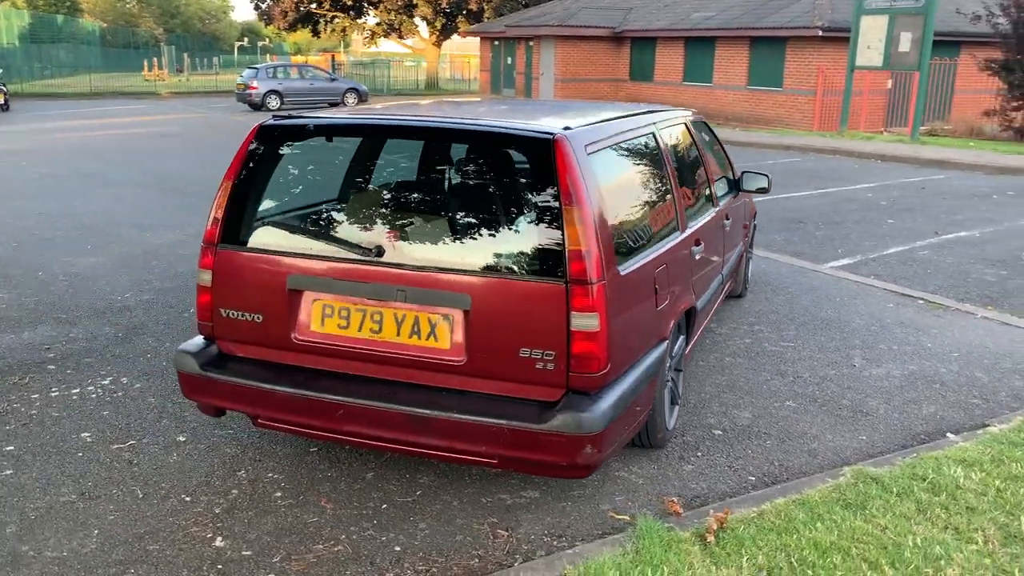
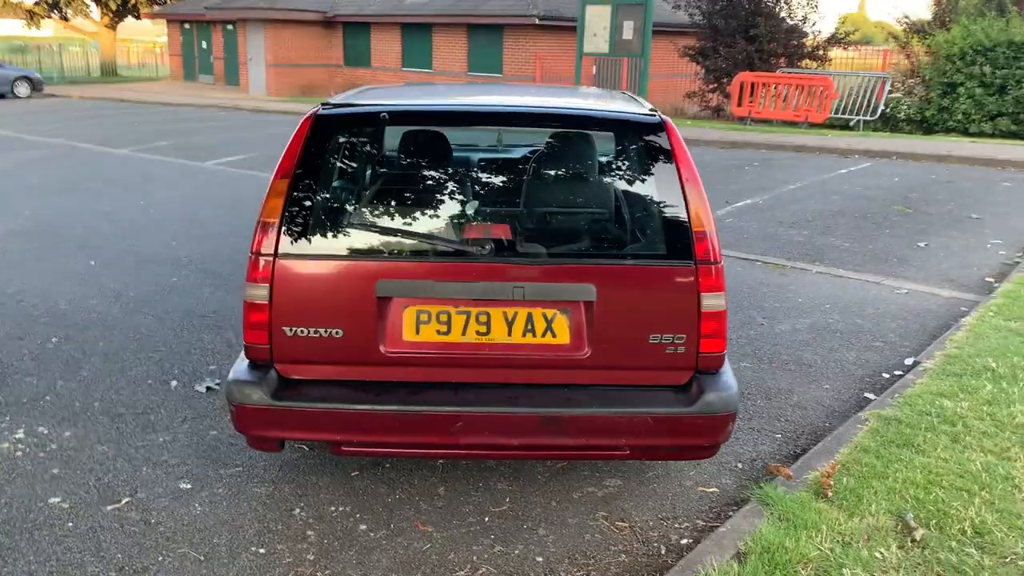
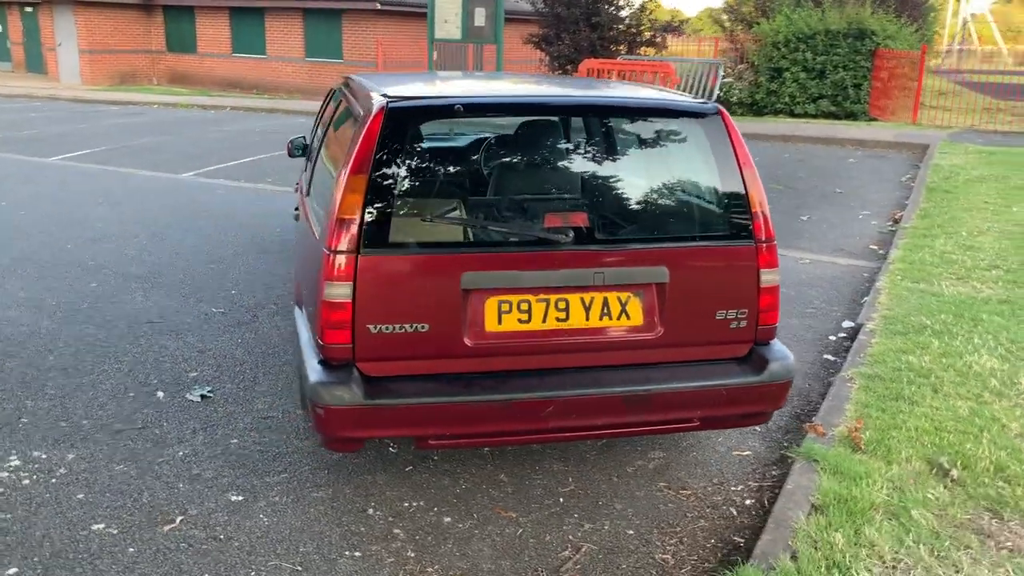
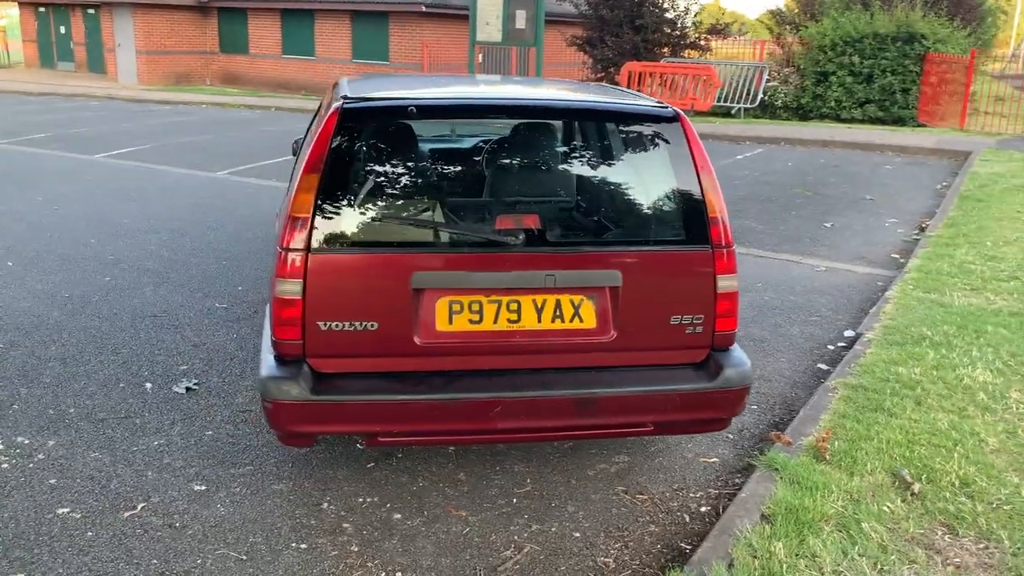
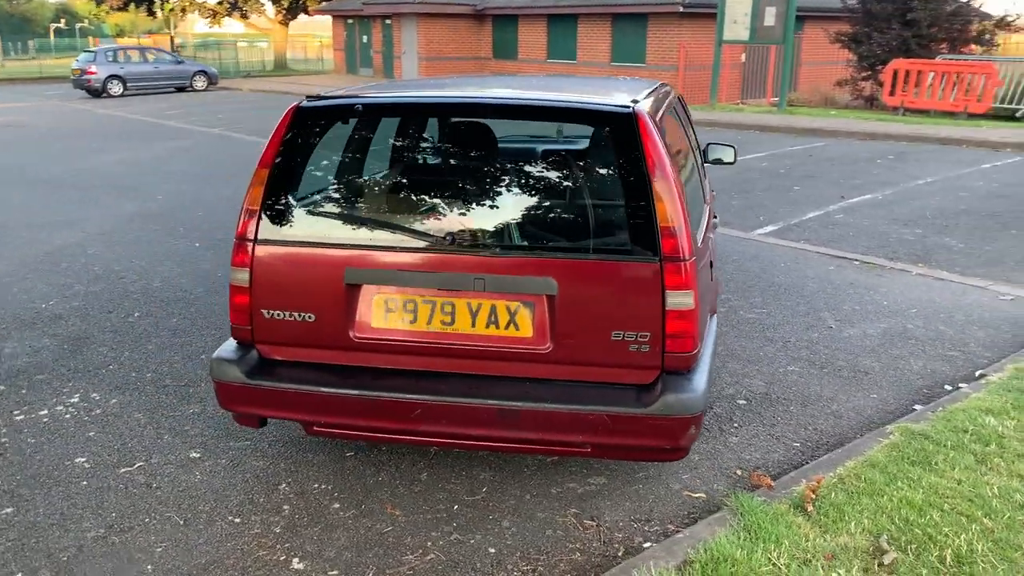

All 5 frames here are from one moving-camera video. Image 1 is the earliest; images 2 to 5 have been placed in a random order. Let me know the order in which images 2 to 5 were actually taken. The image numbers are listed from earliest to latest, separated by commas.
5, 2, 4, 3
